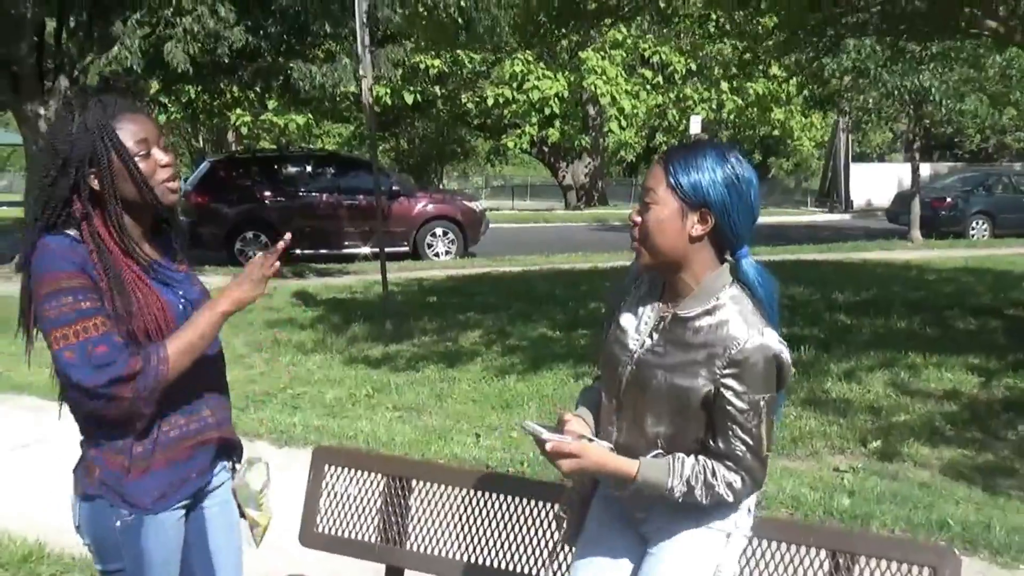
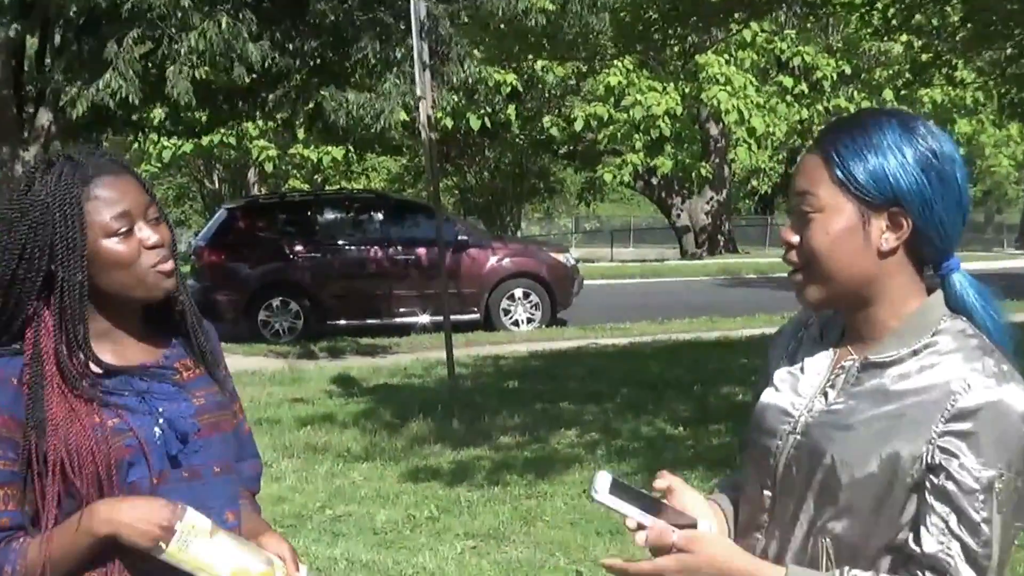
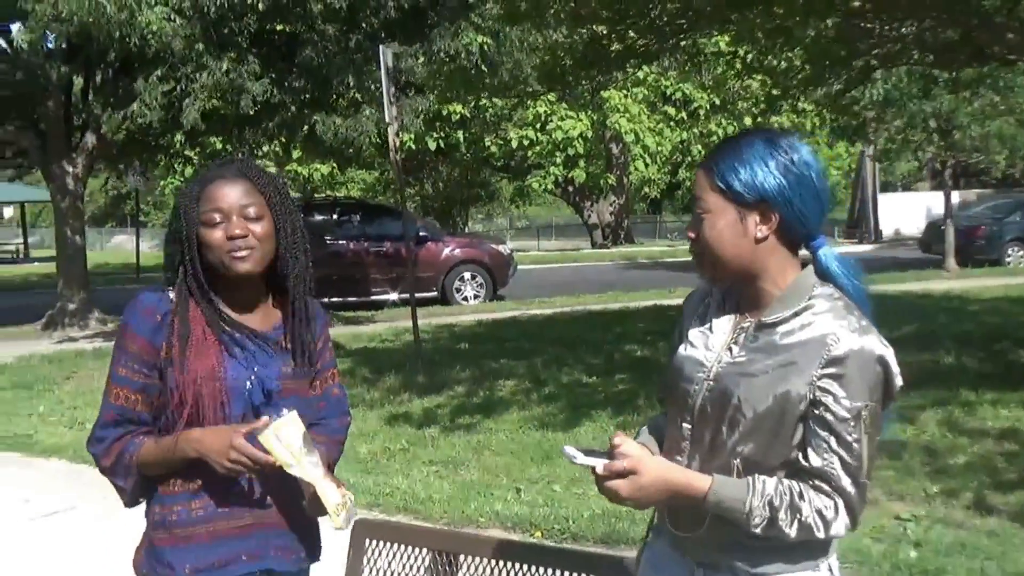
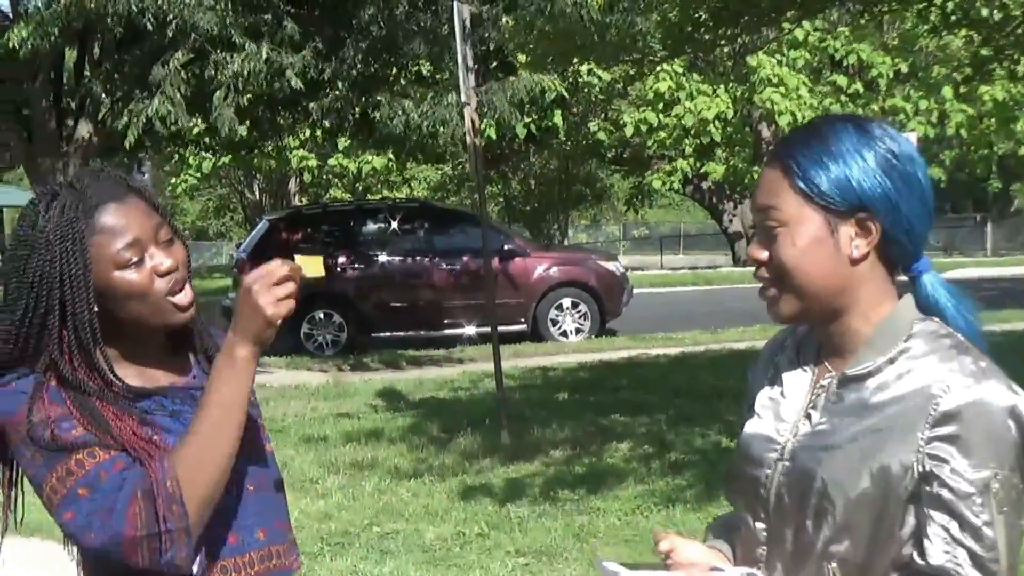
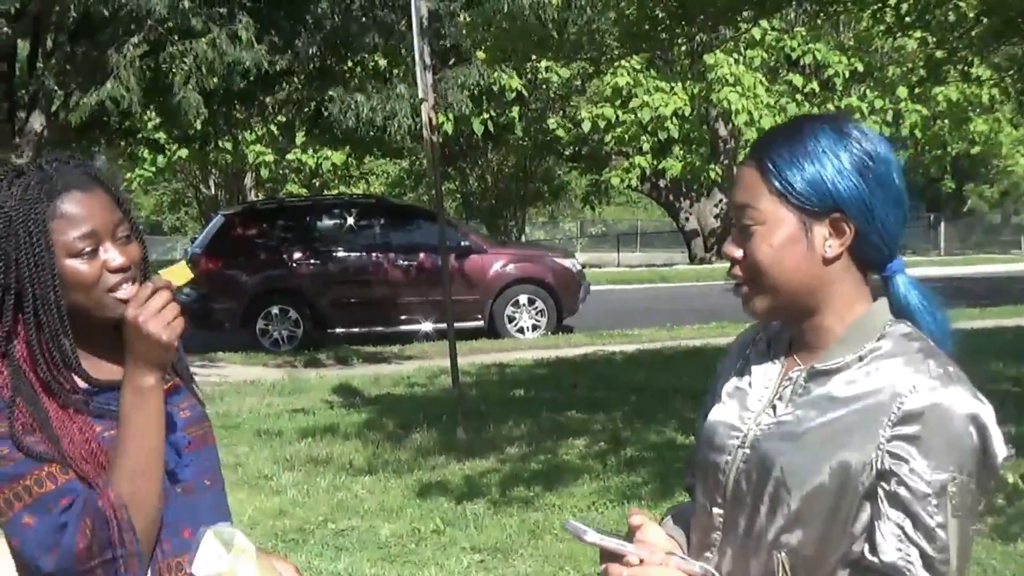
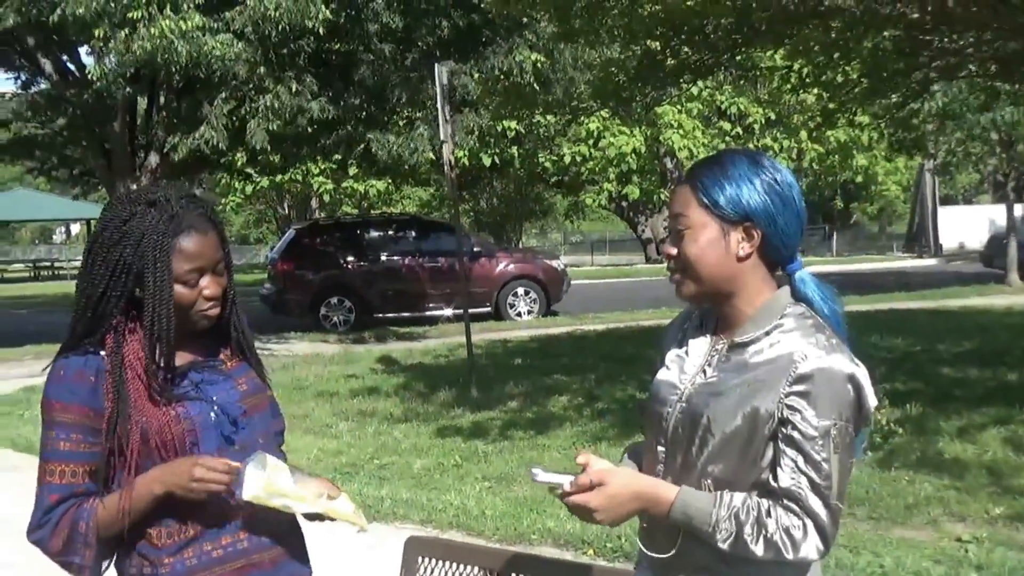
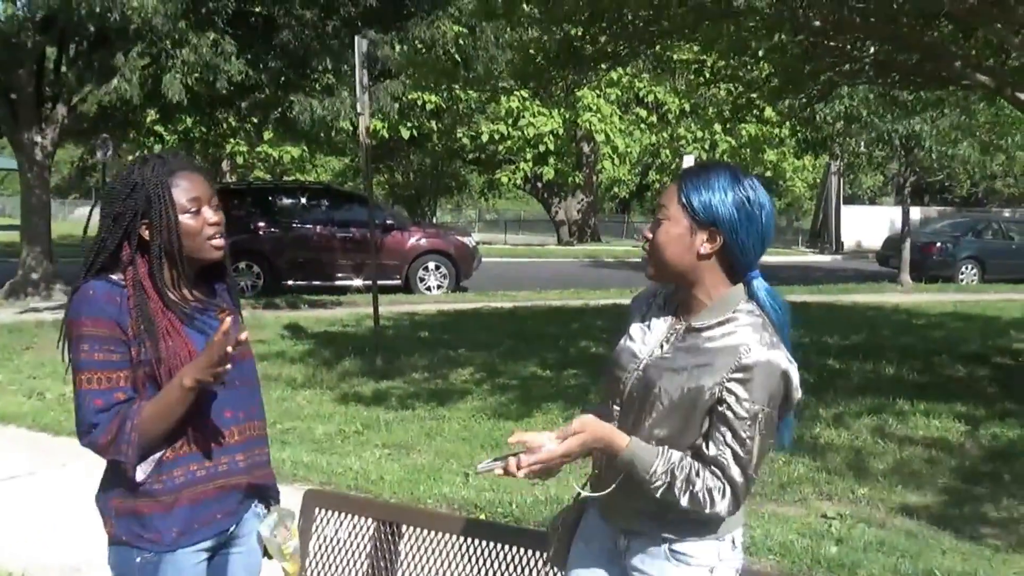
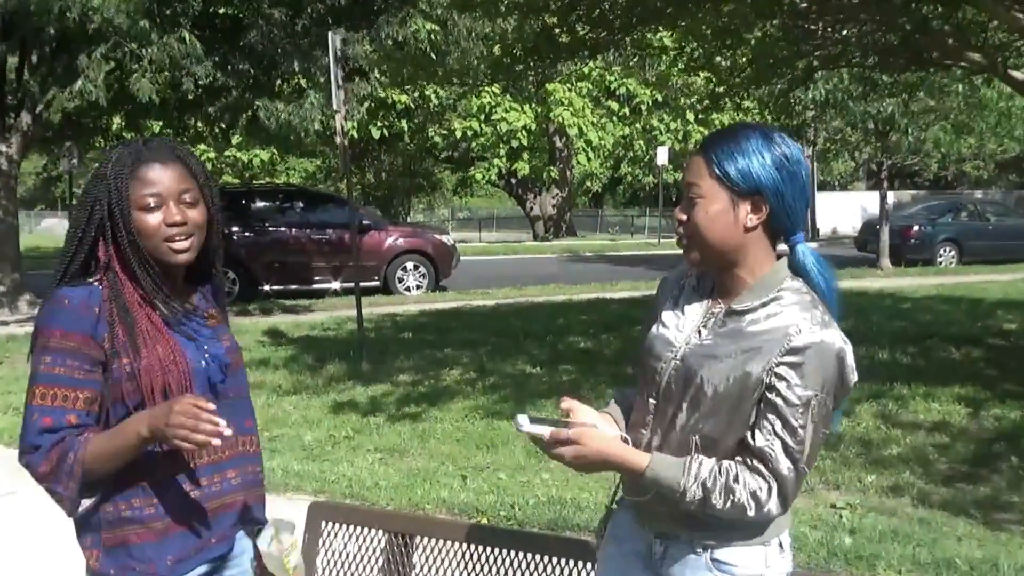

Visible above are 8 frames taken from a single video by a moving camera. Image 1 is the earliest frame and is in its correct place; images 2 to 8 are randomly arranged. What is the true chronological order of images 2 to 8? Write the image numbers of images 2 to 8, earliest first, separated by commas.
7, 8, 3, 6, 2, 5, 4
